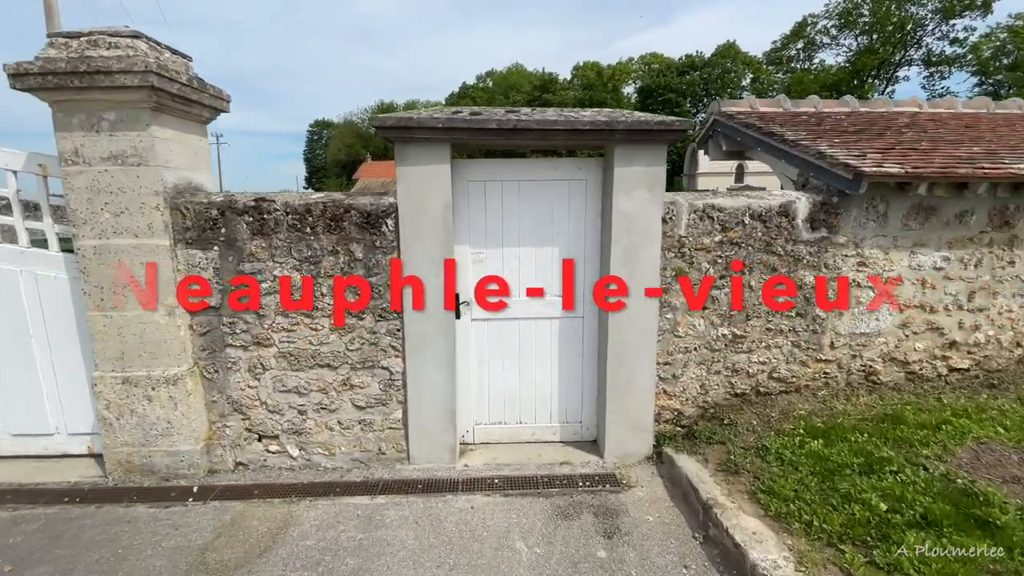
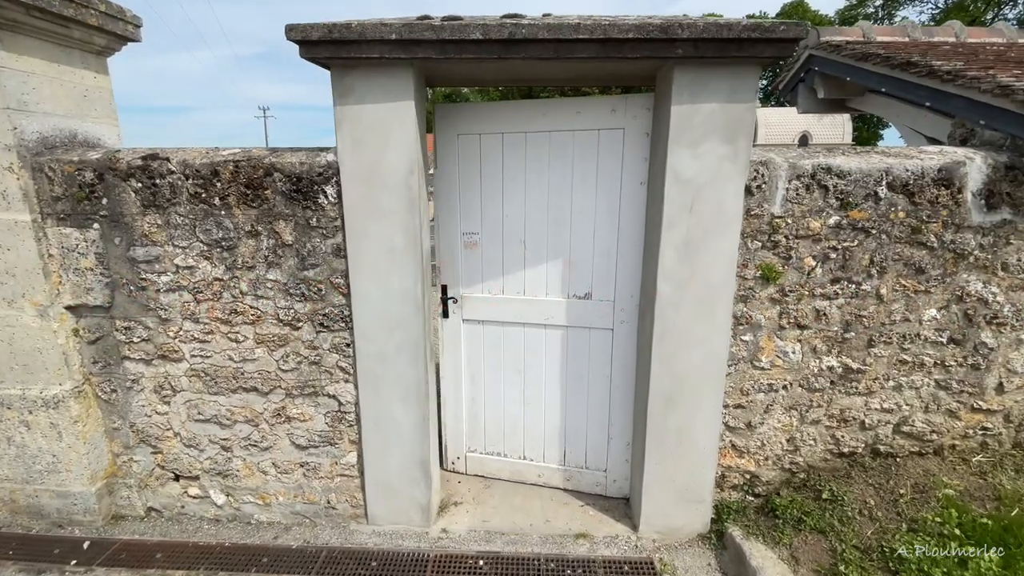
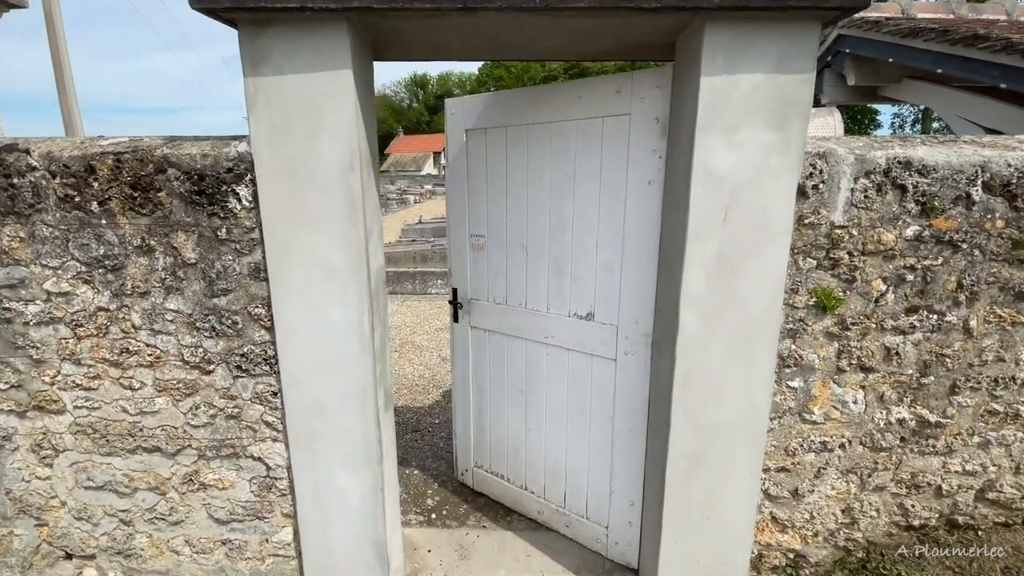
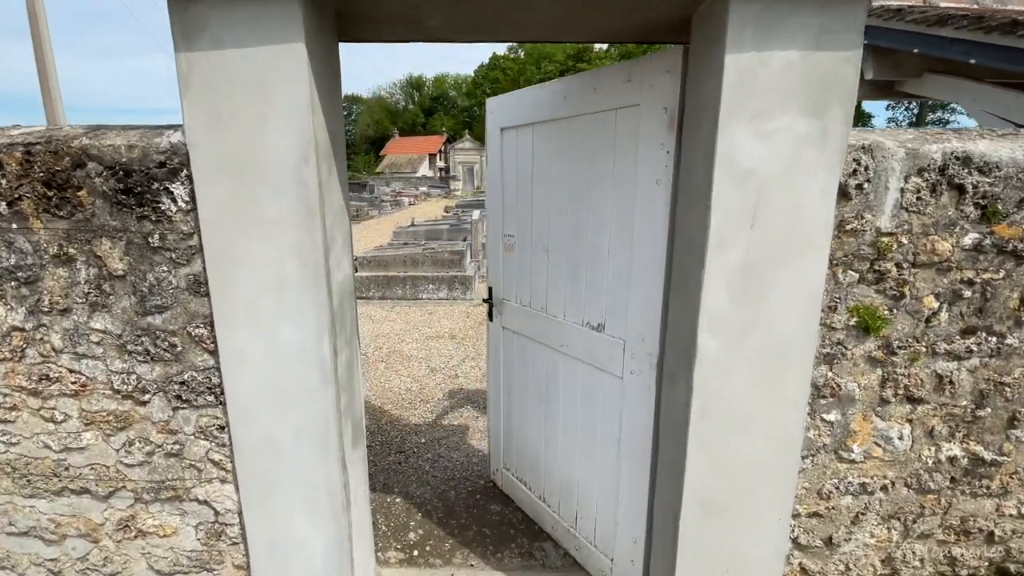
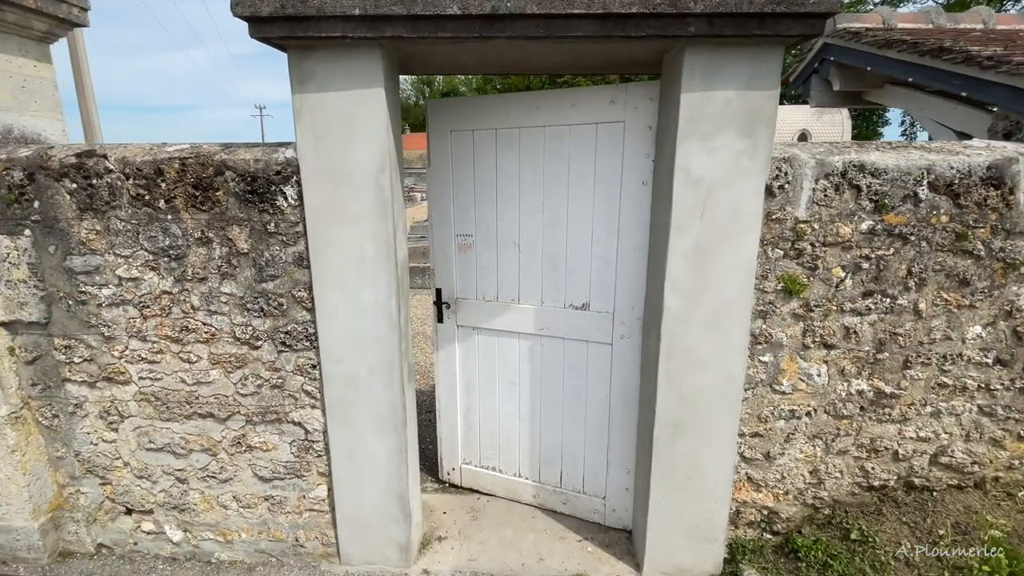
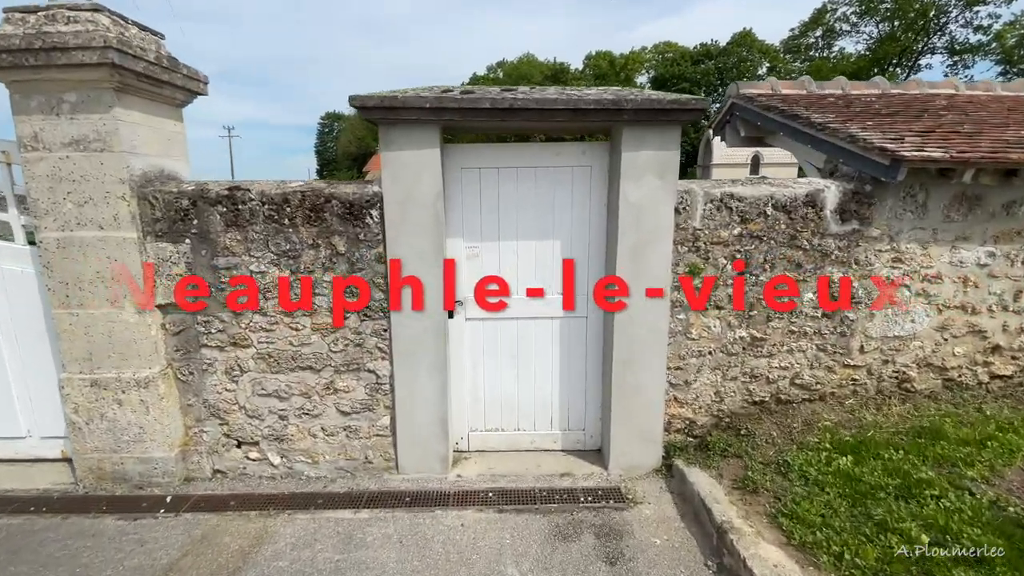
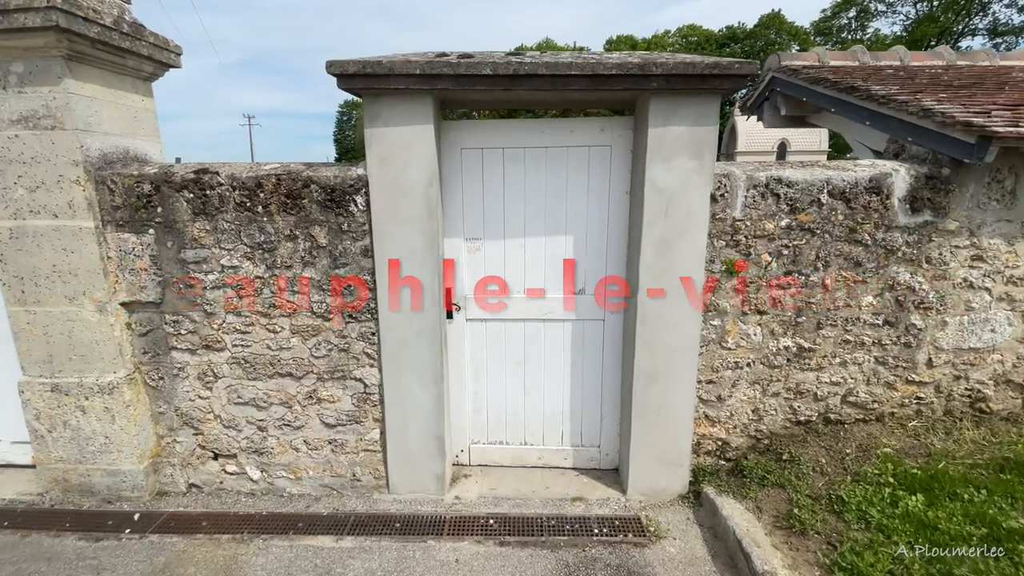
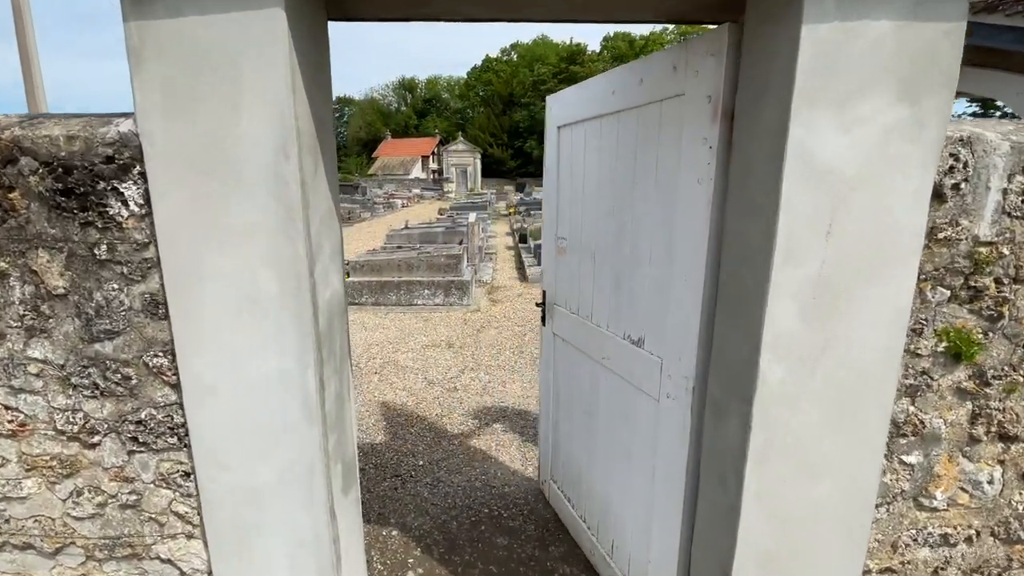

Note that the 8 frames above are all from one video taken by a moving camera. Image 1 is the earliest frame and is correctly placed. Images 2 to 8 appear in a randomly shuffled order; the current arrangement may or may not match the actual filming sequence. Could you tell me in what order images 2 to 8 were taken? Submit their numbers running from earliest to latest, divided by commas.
6, 7, 2, 5, 3, 4, 8
